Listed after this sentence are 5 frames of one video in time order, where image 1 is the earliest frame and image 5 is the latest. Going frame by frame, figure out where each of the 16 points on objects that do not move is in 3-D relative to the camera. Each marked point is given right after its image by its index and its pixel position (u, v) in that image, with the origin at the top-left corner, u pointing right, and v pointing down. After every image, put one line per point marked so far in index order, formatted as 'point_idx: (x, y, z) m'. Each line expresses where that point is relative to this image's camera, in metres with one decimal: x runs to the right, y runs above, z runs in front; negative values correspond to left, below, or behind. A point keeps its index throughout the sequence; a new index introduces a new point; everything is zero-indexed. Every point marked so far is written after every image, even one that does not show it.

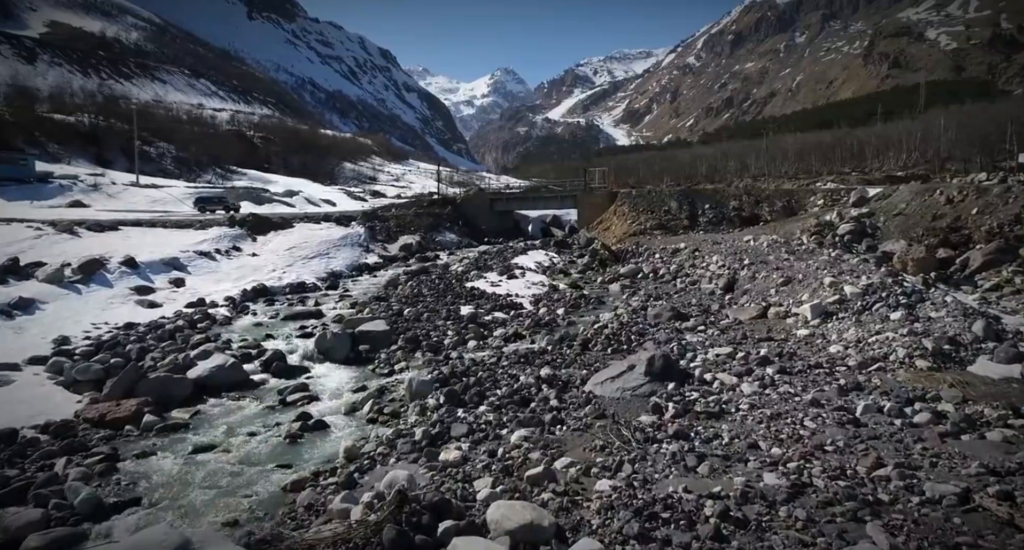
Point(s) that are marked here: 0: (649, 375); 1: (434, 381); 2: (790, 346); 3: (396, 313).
0: (+2.1, -1.6, +10.3) m
1: (-1.4, -2.0, +12.1) m
2: (+5.0, -1.3, +11.8) m
3: (-3.2, -1.0, +17.8) m
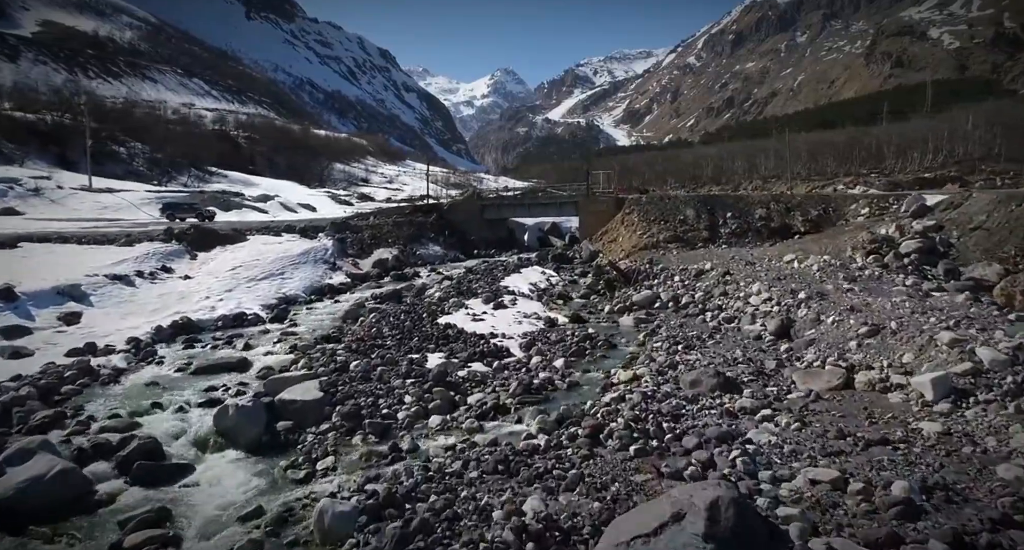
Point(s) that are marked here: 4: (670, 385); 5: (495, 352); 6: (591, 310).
0: (+1.8, -2.4, +5.9) m
1: (-1.8, -2.8, +7.7) m
2: (+4.7, -2.1, +7.4) m
3: (-3.5, -1.8, +13.4) m
4: (+2.6, -1.9, +11.1) m
5: (-0.4, -1.7, +14.6) m
6: (+2.4, -1.1, +19.9) m
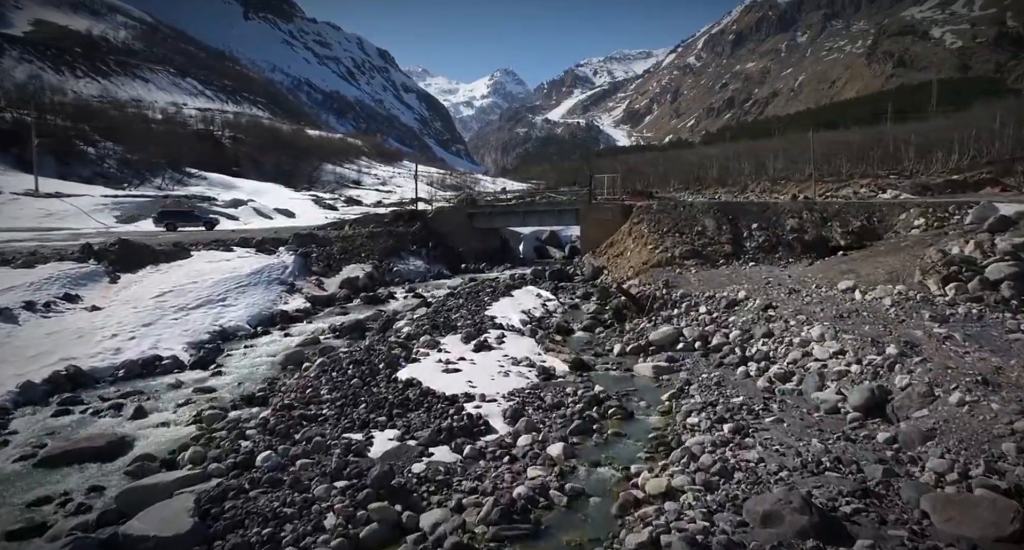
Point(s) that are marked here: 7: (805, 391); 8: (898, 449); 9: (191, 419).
0: (+1.5, -3.1, +1.9) m
1: (-2.1, -3.5, +3.7) m
2: (+4.3, -2.8, +3.5) m
3: (-3.8, -2.6, +9.4) m
4: (+2.3, -2.6, +7.1) m
5: (-0.7, -2.5, +10.6) m
6: (+2.0, -1.9, +15.9) m
7: (+4.8, -1.9, +10.8) m
8: (+4.9, -2.2, +8.3) m
9: (-5.5, -2.5, +11.4) m
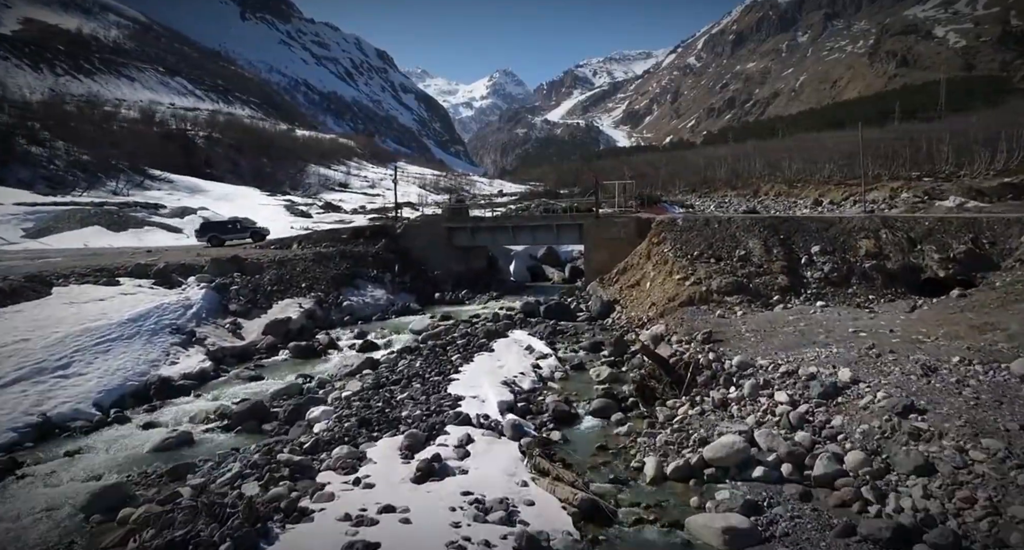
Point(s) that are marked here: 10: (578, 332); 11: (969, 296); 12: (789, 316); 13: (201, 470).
0: (+1.0, -4.2, -4.3) m
1: (-2.6, -4.6, -2.5) m
2: (+3.9, -3.9, -2.7) m
3: (-4.3, -3.7, +3.3) m
4: (+1.9, -3.7, +0.9) m
5: (-1.2, -3.6, +4.4) m
6: (+1.6, -3.0, +9.8) m
7: (+4.3, -3.0, +4.7) m
8: (+4.4, -3.3, +2.2) m
9: (-6.0, -3.6, +5.3) m
10: (+1.9, -1.6, +18.9) m
11: (+10.2, -0.5, +14.7) m
12: (+6.7, -1.0, +16.0) m
13: (-4.6, -2.9, +9.8) m
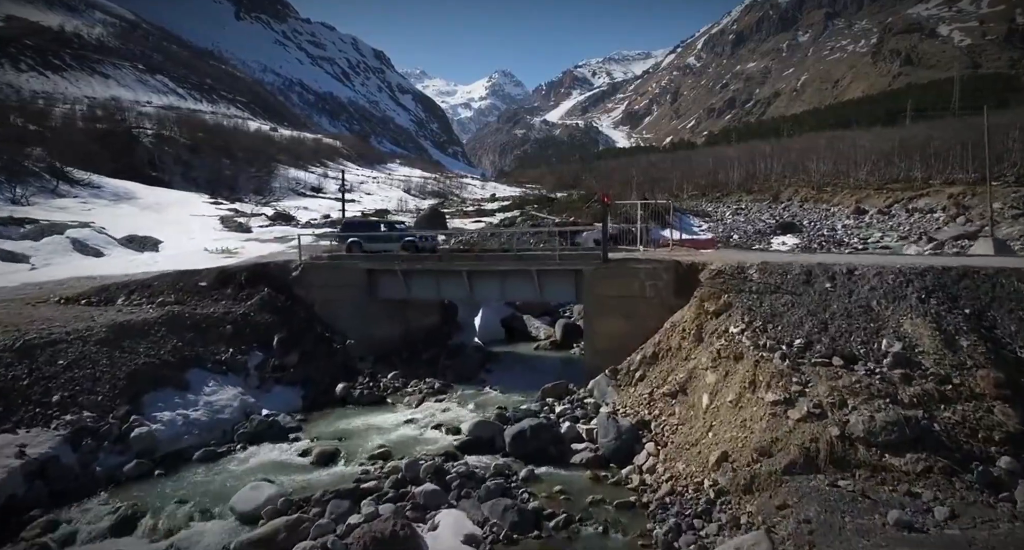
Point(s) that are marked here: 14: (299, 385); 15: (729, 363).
0: (0.0, -5.9, -14.1) m
1: (-3.6, -6.3, -12.3) m
2: (+2.9, -5.6, -12.5) m
3: (-5.3, -5.4, -6.6) m
4: (+0.8, -5.4, -8.9) m
5: (-2.2, -5.3, -5.4) m
6: (+0.5, -4.7, -0.1) m
7: (+3.3, -4.7, -5.2) m
8: (+3.4, -5.0, -7.7) m
9: (-7.0, -5.3, -4.6) m
10: (+0.8, -3.3, +9.0) m
11: (+9.1, -2.2, +4.9) m
12: (+5.7, -2.7, +6.2) m
13: (-5.7, -4.6, -0.1) m
14: (-4.7, -2.4, +14.5) m
15: (+3.6, -1.4, +10.5) m
